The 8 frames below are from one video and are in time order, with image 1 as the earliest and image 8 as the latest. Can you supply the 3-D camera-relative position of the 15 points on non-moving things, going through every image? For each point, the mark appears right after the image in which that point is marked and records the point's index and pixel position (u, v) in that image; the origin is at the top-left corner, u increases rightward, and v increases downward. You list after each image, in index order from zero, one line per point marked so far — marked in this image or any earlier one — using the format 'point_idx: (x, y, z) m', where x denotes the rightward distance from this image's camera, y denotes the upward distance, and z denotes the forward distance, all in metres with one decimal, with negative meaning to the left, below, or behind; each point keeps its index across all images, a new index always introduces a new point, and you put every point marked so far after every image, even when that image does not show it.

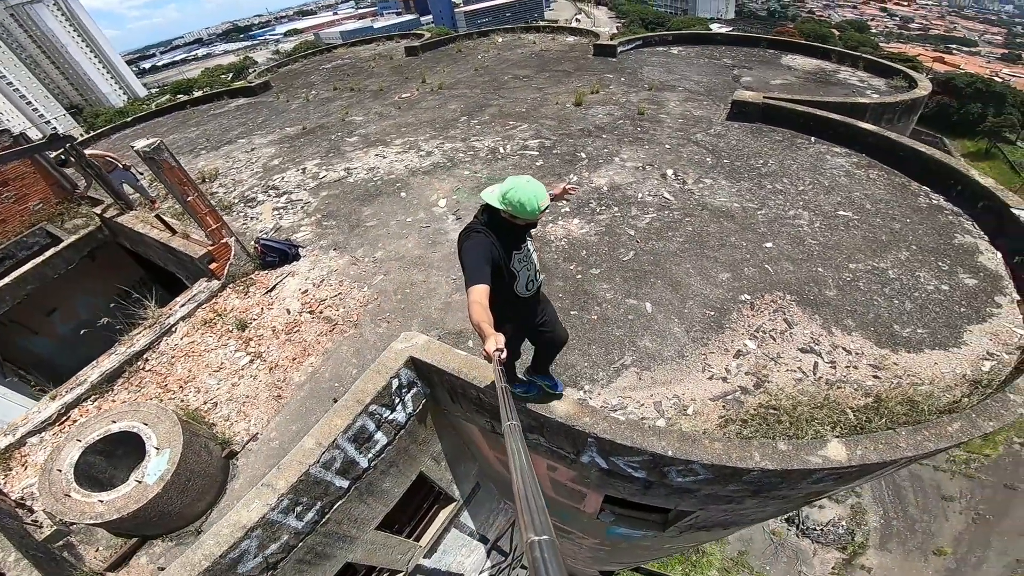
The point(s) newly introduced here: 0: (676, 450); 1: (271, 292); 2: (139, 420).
0: (+0.9, -1.0, +2.8) m
1: (-2.5, 0.0, +4.8) m
2: (-2.6, -1.0, +3.3) m
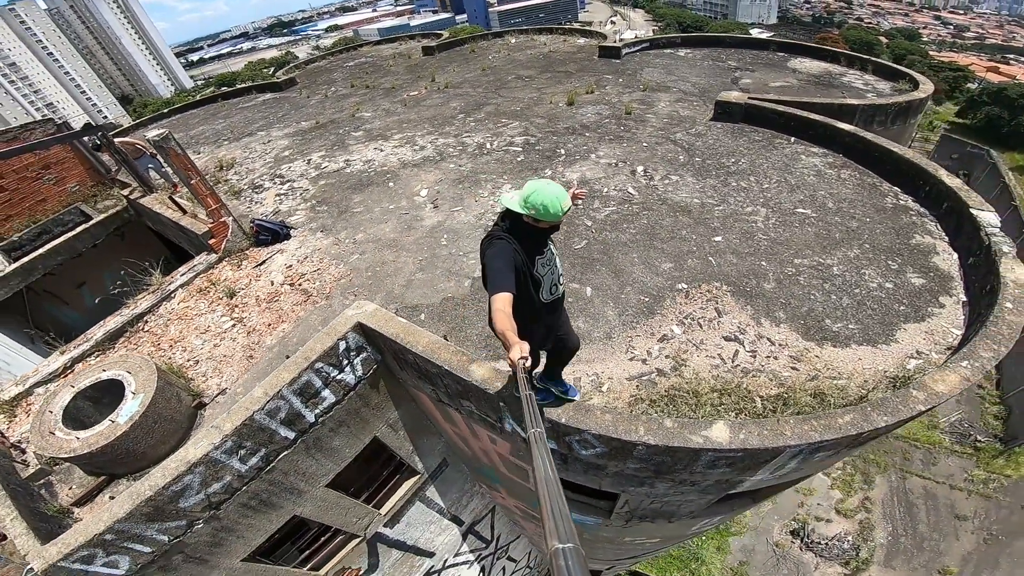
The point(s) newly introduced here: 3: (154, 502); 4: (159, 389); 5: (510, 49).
0: (+0.3, -0.8, +3.0) m
1: (-2.9, +0.3, +5.2) m
2: (-3.1, -0.7, +3.7) m
3: (-2.2, -1.5, +2.9) m
4: (-2.7, -0.9, +3.6) m
5: (-0.1, +5.8, +10.9) m
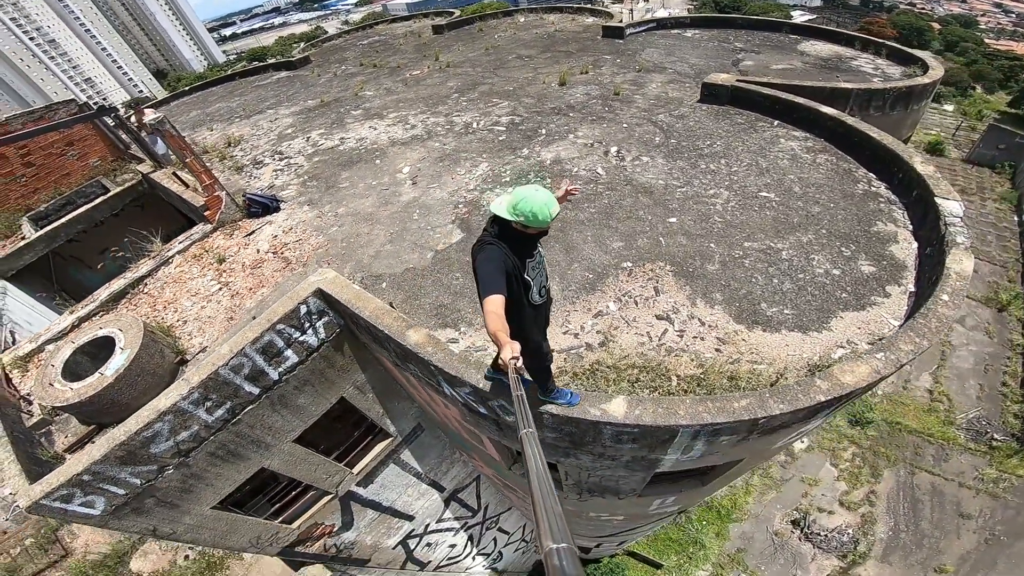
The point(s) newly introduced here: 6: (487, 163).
0: (-0.2, -0.6, +3.1) m
1: (-3.2, +0.7, +5.5) m
2: (-3.6, -0.4, +4.1) m
3: (-2.7, -1.2, +3.2) m
4: (-3.2, -0.5, +3.9) m
5: (+0.1, +6.3, +10.8) m
6: (-0.3, +1.6, +5.7) m
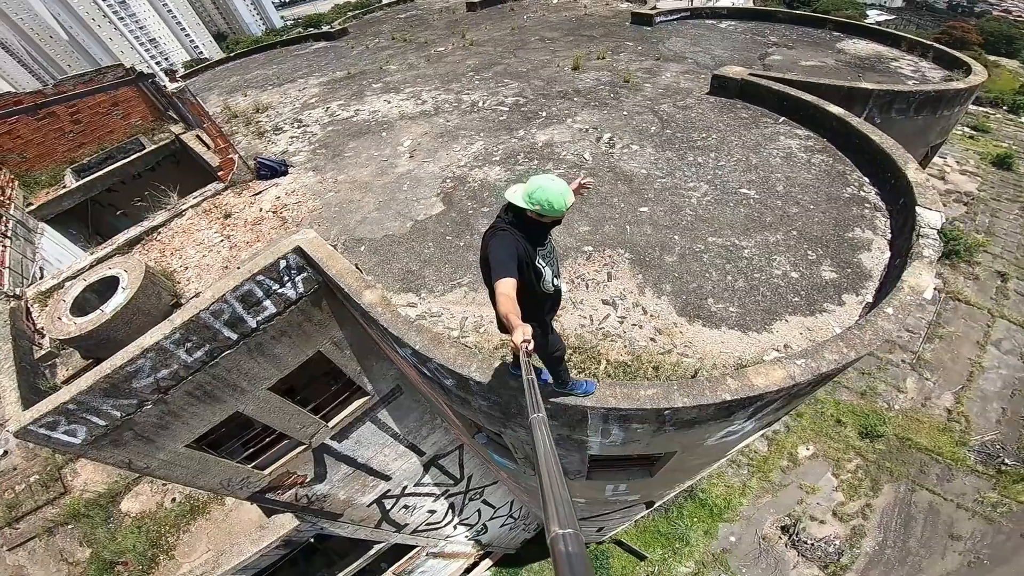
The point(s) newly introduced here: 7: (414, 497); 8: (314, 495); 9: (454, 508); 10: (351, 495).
0: (-0.7, -0.4, +3.3) m
1: (-3.4, +1.2, +5.9) m
2: (-3.9, +0.2, +4.5) m
3: (-3.2, -0.7, +3.6) m
4: (-3.6, 0.0, +4.3) m
5: (+0.9, +6.7, +10.7) m
6: (-0.4, +1.9, +5.8) m
7: (-1.5, -3.3, +6.9) m
8: (-2.5, -2.7, +5.5) m
9: (-0.9, -3.9, +7.7) m
10: (-2.2, -2.9, +6.0) m
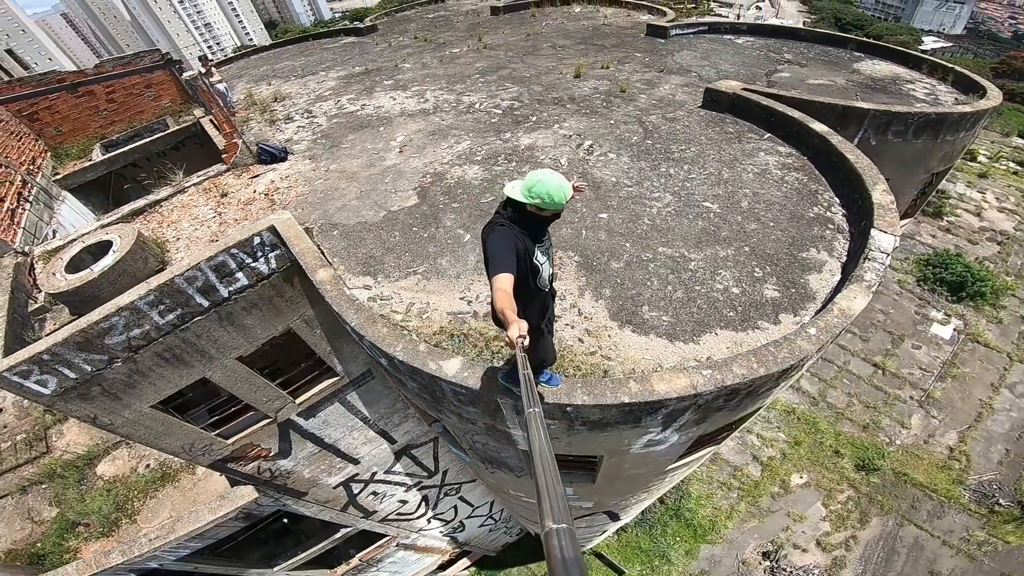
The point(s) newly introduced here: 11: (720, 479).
0: (-1.2, -0.3, +3.5) m
1: (-3.6, +1.5, +6.2) m
2: (-4.3, +0.6, +4.9) m
3: (-3.8, -0.4, +3.9) m
4: (-4.0, +0.4, +4.6) m
5: (+1.4, +6.6, +10.8) m
6: (-0.6, +2.0, +5.9) m
7: (-2.0, -3.2, +7.1) m
8: (-3.0, -2.4, +5.8) m
9: (-1.5, -3.8, +7.9) m
10: (-2.7, -2.7, +6.2) m
11: (+4.5, -4.0, +9.6) m
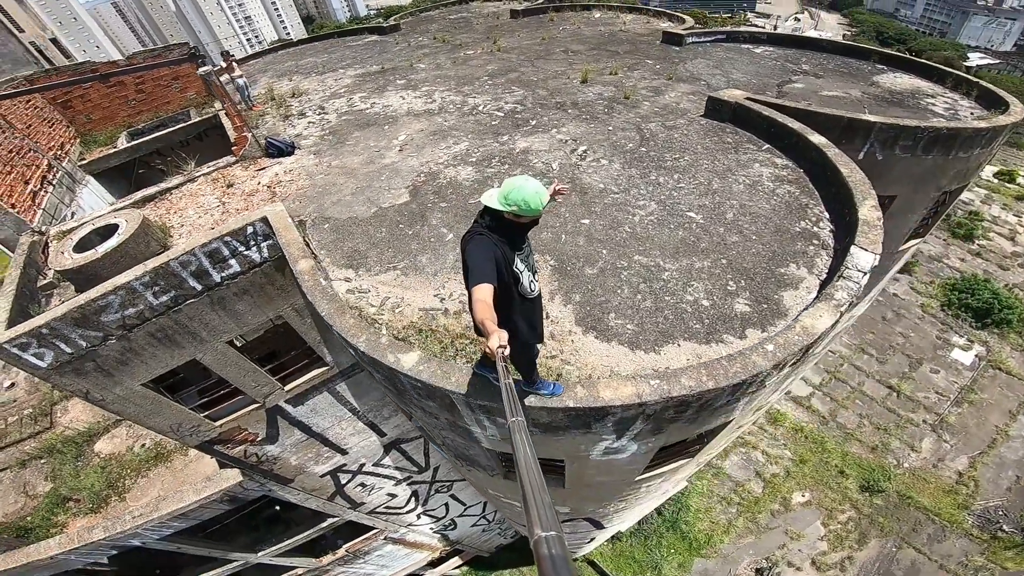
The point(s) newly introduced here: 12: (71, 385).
0: (-1.5, -0.2, +3.6) m
1: (-3.6, +1.7, +6.4) m
2: (-4.5, +0.8, +5.1) m
3: (-4.0, -0.2, +4.1) m
4: (-4.2, +0.6, +4.9) m
5: (+1.8, +6.4, +10.8) m
6: (-0.6, +2.0, +6.0) m
7: (-2.3, -3.1, +7.2) m
8: (-3.3, -2.3, +5.9) m
9: (-1.7, -3.8, +7.9) m
10: (-3.0, -2.5, +6.4) m
11: (+4.4, -4.3, +9.4) m
12: (-4.3, -1.0, +4.4) m
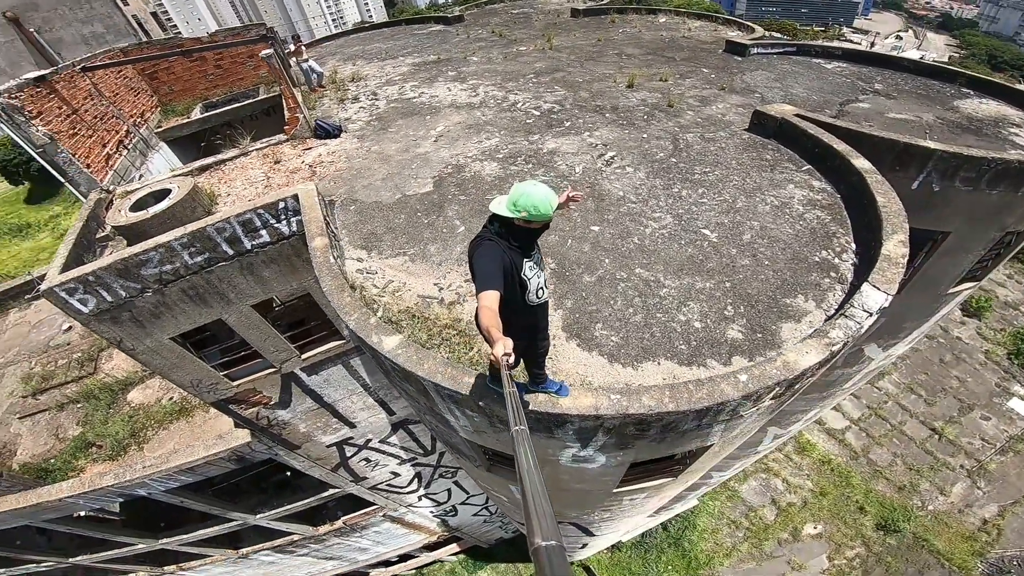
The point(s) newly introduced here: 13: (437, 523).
0: (-1.5, 0.0, +3.8) m
1: (-3.1, +2.1, +6.8) m
2: (-4.2, +1.3, +5.6) m
3: (-4.0, +0.3, +4.6) m
4: (-4.0, +1.0, +5.4) m
5: (+3.2, +6.2, +10.5) m
6: (-0.2, +2.0, +6.0) m
7: (-2.3, -2.8, +7.5) m
8: (-3.3, -1.8, +6.4) m
9: (-1.7, -3.5, +8.2) m
10: (-3.0, -2.1, +6.8) m
11: (+4.4, -4.7, +9.0) m
12: (-4.4, -0.5, +4.9) m
13: (-1.7, -5.1, +9.8) m
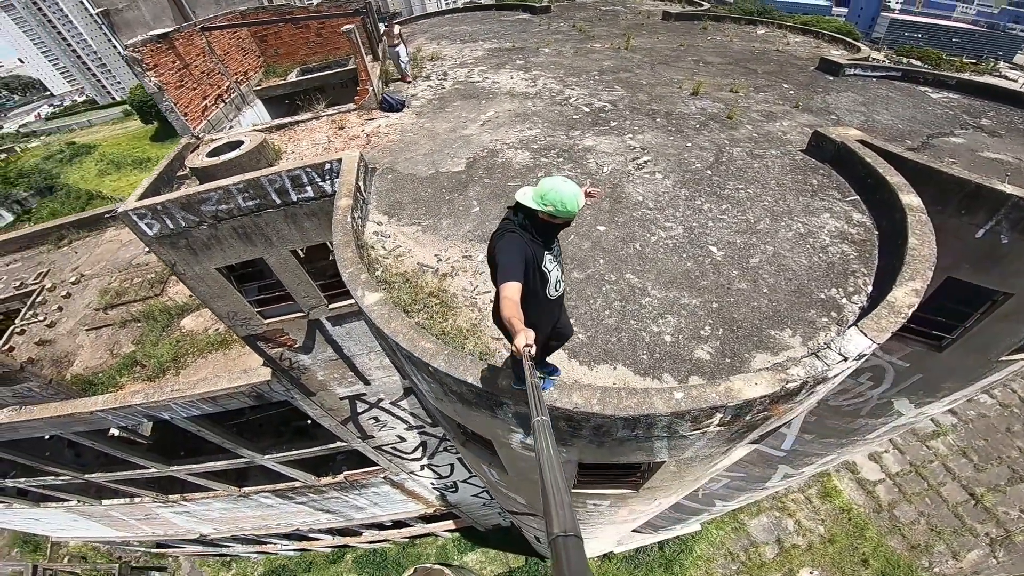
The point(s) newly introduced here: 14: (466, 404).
0: (-1.6, +0.4, +4.1) m
1: (-2.3, +2.8, +7.3) m
2: (-3.7, +2.2, +6.3) m
3: (-3.8, +1.1, +5.3) m
4: (-3.6, +1.9, +6.0) m
5: (+5.1, +5.7, +10.0) m
6: (+0.4, +2.2, +6.1) m
7: (-2.2, -2.2, +8.0) m
8: (-3.3, -1.1, +7.0) m
9: (-1.7, -3.0, +8.6) m
10: (-2.9, -1.4, +7.4) m
11: (+4.1, -5.3, +8.6) m
12: (-4.3, +0.4, +5.7) m
13: (-1.7, -4.6, +10.2) m
14: (-0.4, -0.9, +3.3) m
